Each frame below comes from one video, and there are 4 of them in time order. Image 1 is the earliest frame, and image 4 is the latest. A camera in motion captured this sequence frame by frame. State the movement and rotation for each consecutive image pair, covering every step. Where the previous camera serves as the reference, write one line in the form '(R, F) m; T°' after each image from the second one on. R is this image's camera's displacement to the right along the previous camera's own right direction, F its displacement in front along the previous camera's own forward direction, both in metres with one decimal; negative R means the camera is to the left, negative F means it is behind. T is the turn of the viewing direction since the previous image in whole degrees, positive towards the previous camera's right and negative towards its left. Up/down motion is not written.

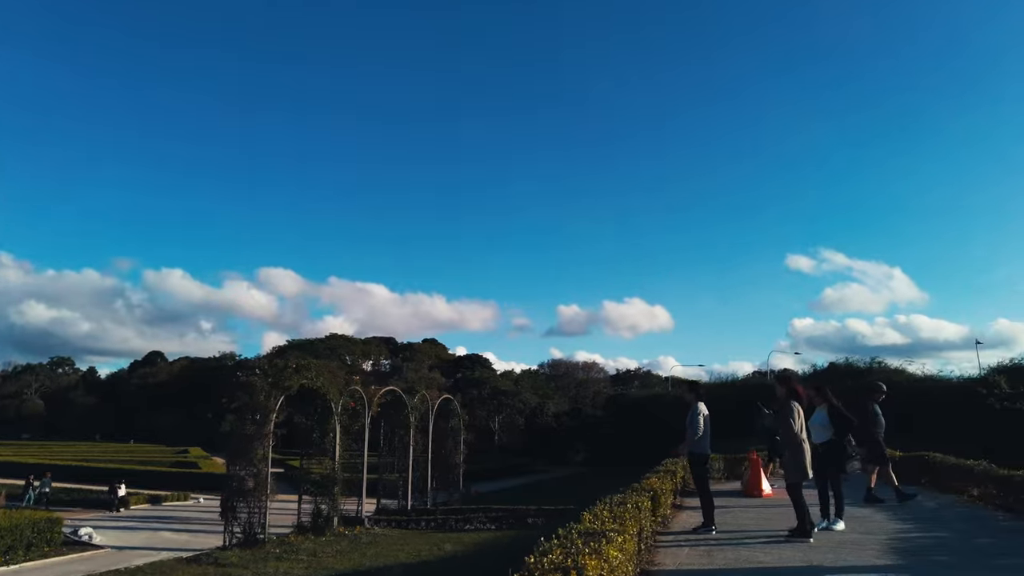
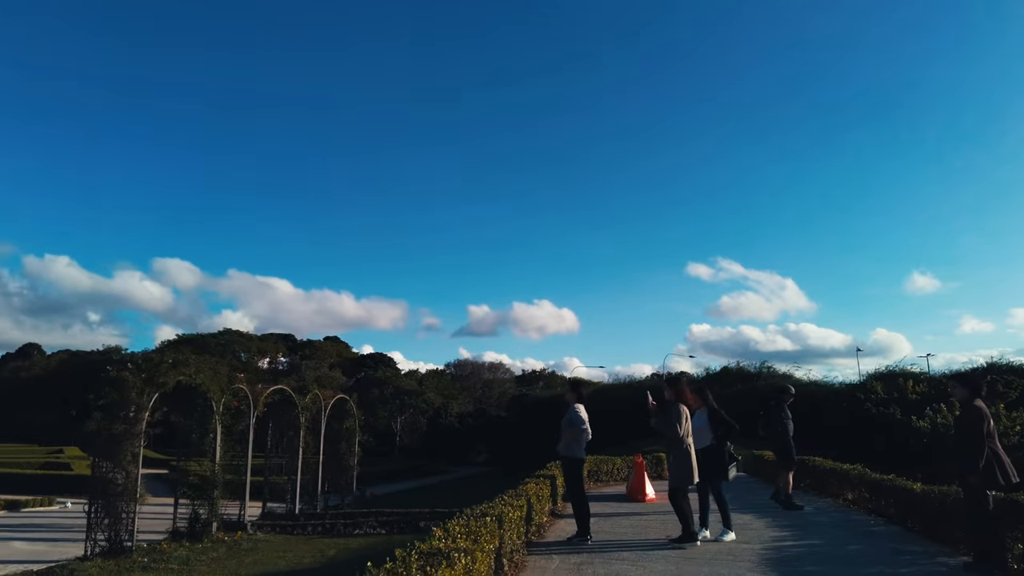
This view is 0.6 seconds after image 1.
(+0.3, +0.4) m; +7°
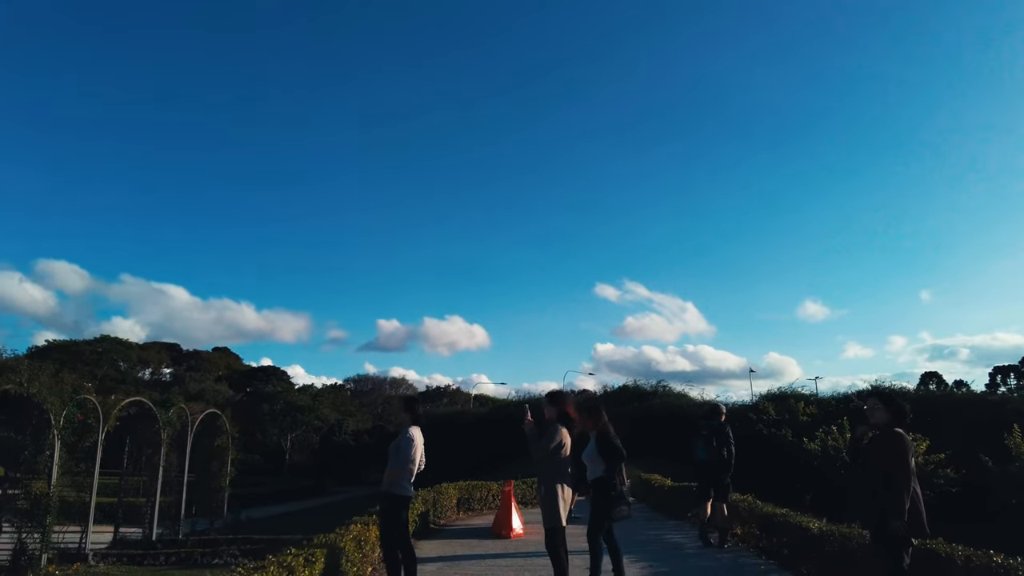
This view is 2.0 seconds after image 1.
(+0.5, +0.9) m; +7°
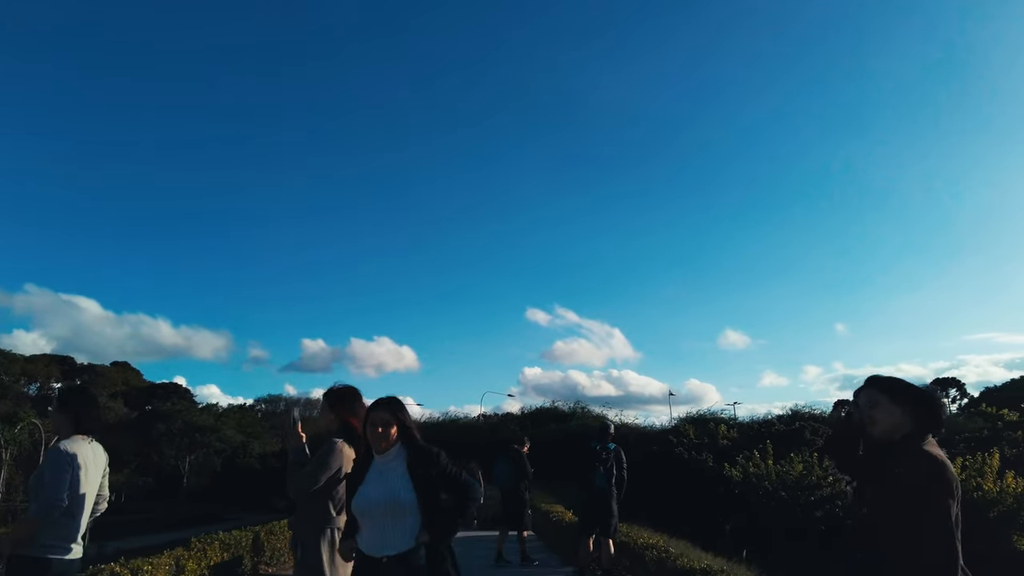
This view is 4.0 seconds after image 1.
(+0.5, +1.3) m; +6°
